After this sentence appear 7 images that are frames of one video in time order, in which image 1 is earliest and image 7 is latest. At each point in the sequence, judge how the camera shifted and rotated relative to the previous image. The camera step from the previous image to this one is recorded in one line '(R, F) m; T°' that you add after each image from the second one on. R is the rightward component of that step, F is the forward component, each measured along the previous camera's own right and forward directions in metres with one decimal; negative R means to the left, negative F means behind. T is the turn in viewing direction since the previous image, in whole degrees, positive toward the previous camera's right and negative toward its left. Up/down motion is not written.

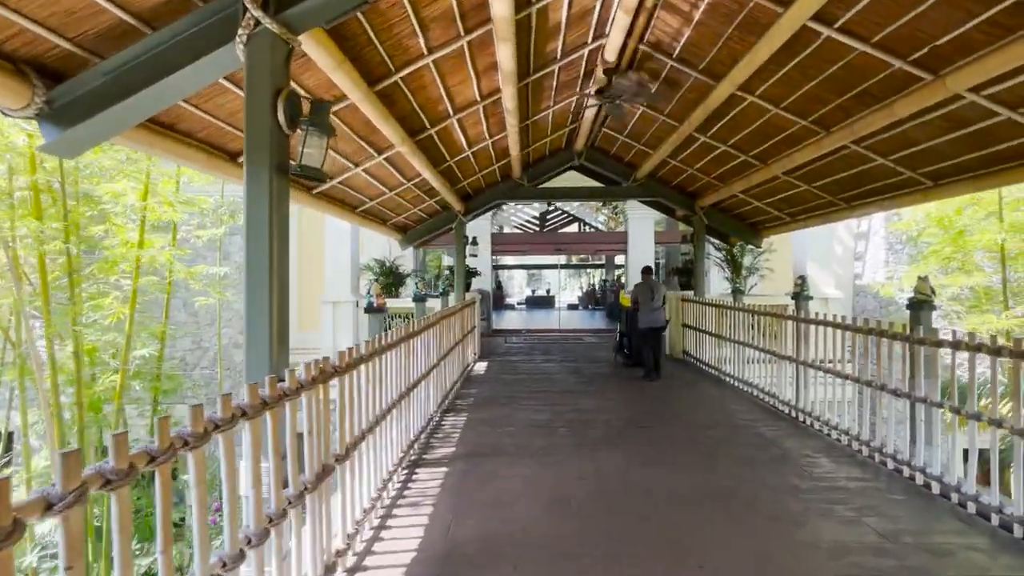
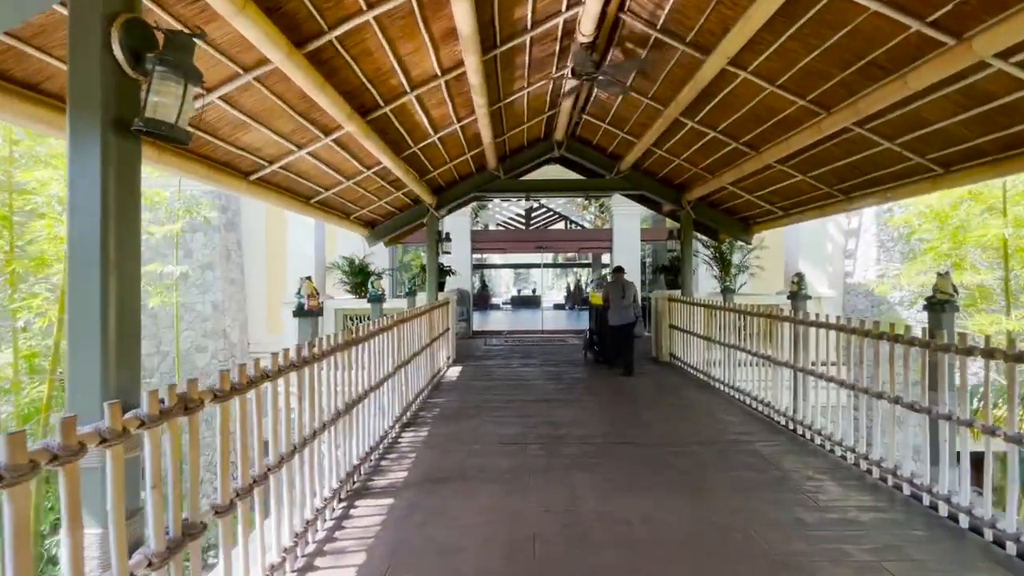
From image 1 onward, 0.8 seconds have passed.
(+0.2, +0.6) m; +1°
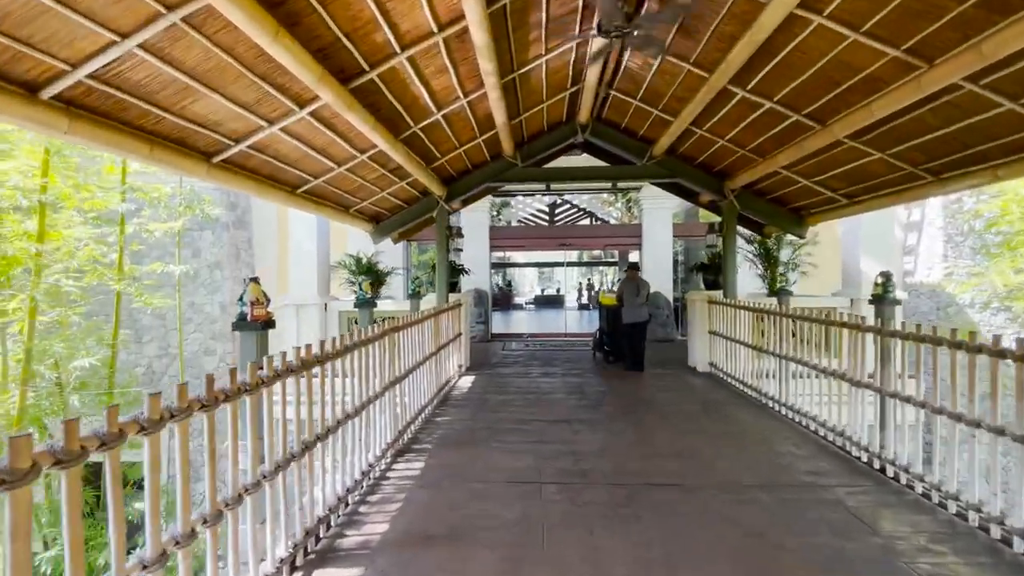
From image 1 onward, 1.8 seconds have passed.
(+0.1, +0.8) m; -3°
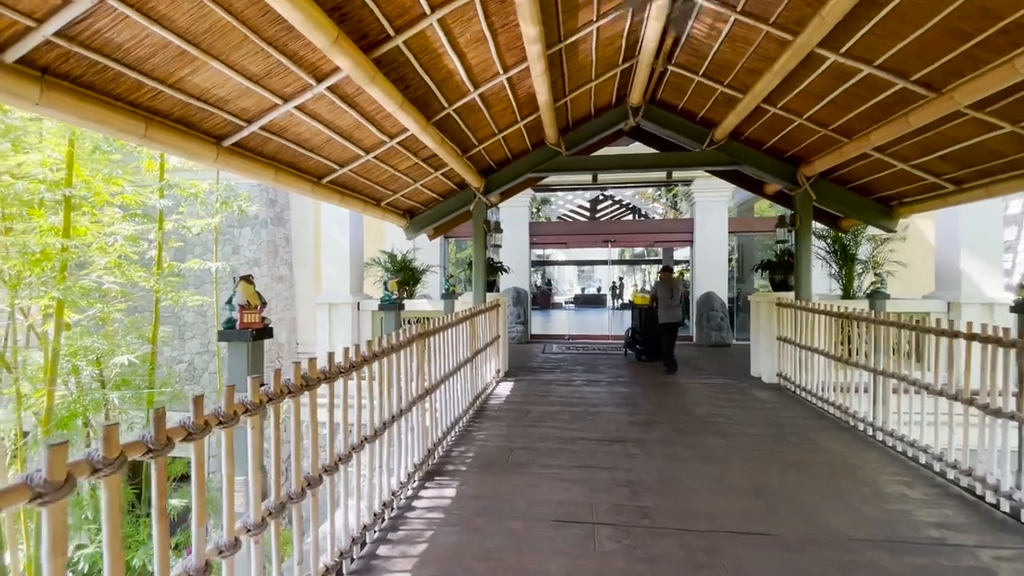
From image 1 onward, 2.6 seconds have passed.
(-0.1, +0.6) m; -5°
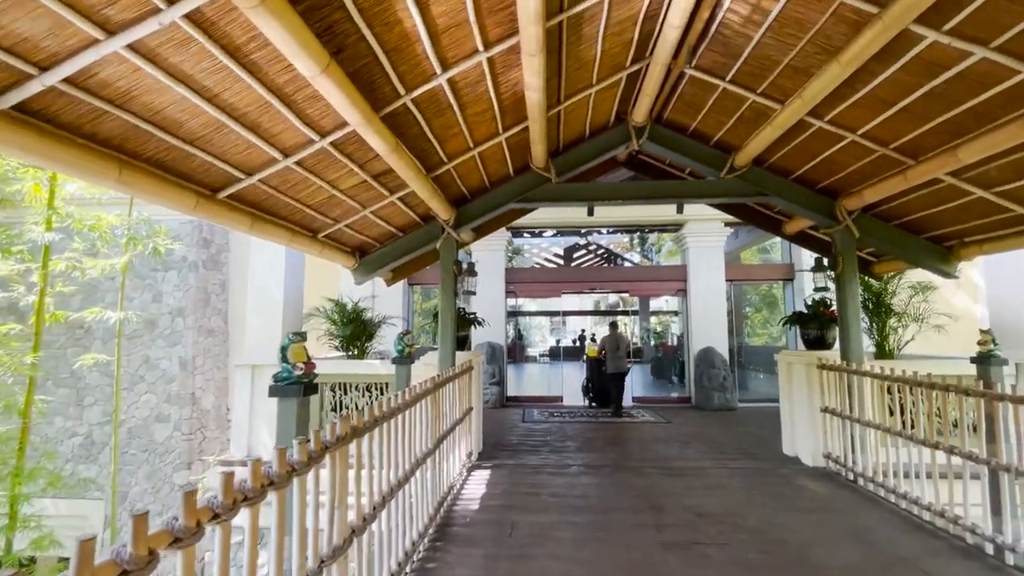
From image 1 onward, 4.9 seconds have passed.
(-0.1, +1.4) m; +4°
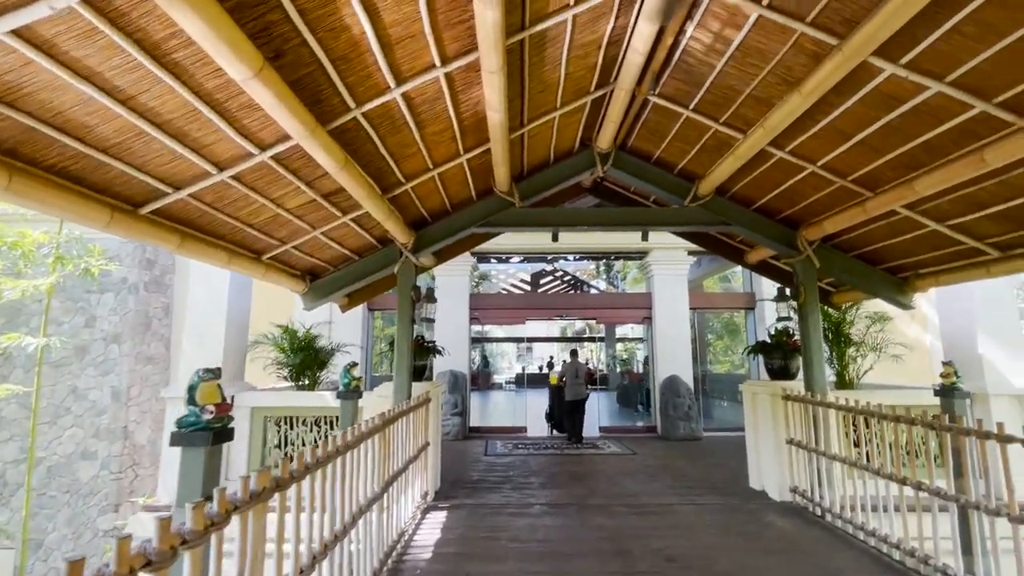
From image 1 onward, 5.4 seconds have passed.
(+0.1, +0.2) m; +4°
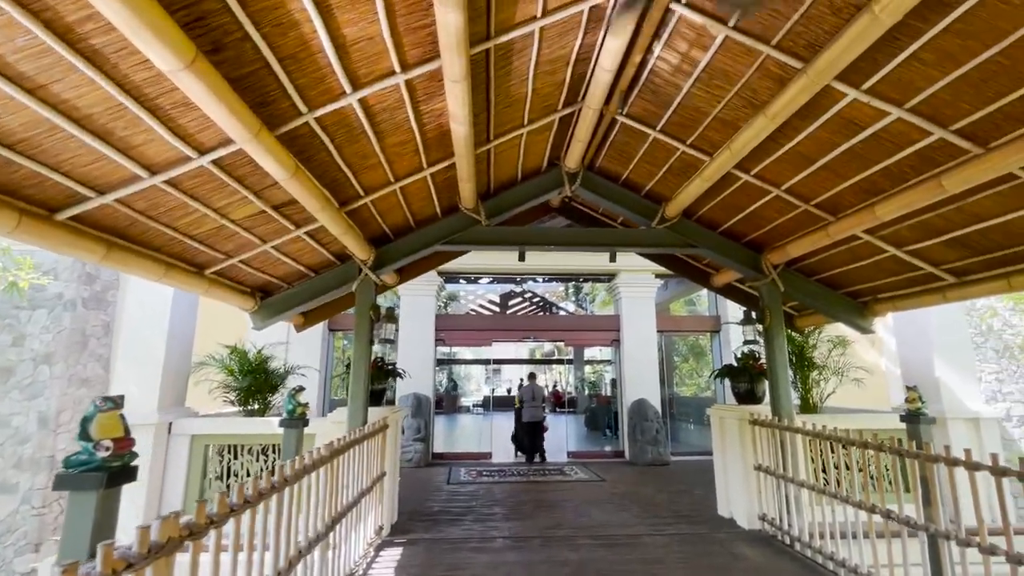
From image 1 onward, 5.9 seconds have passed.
(+0.1, +0.2) m; +4°
